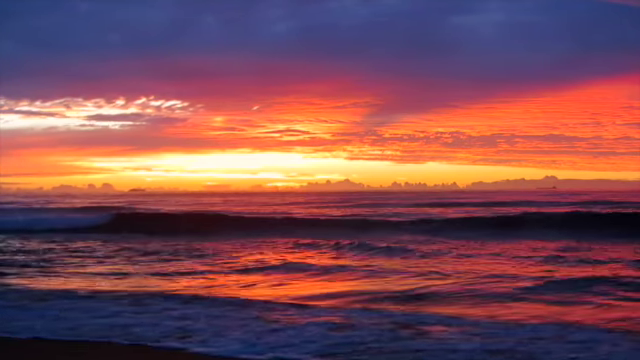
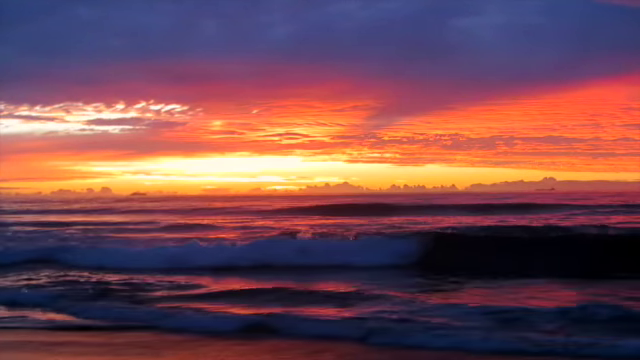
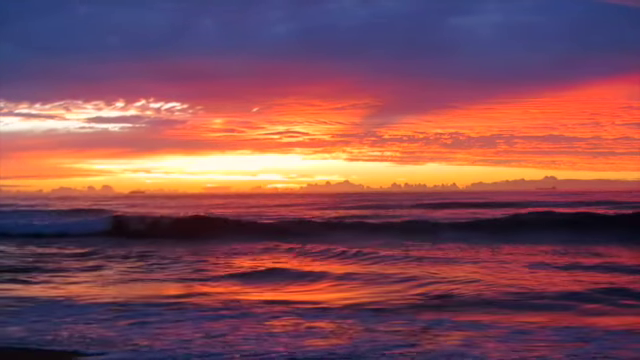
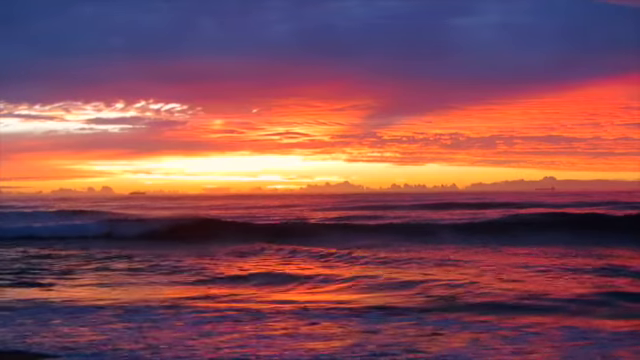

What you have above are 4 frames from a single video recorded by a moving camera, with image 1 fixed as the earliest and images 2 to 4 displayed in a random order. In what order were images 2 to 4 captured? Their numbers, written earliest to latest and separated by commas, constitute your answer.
3, 4, 2
